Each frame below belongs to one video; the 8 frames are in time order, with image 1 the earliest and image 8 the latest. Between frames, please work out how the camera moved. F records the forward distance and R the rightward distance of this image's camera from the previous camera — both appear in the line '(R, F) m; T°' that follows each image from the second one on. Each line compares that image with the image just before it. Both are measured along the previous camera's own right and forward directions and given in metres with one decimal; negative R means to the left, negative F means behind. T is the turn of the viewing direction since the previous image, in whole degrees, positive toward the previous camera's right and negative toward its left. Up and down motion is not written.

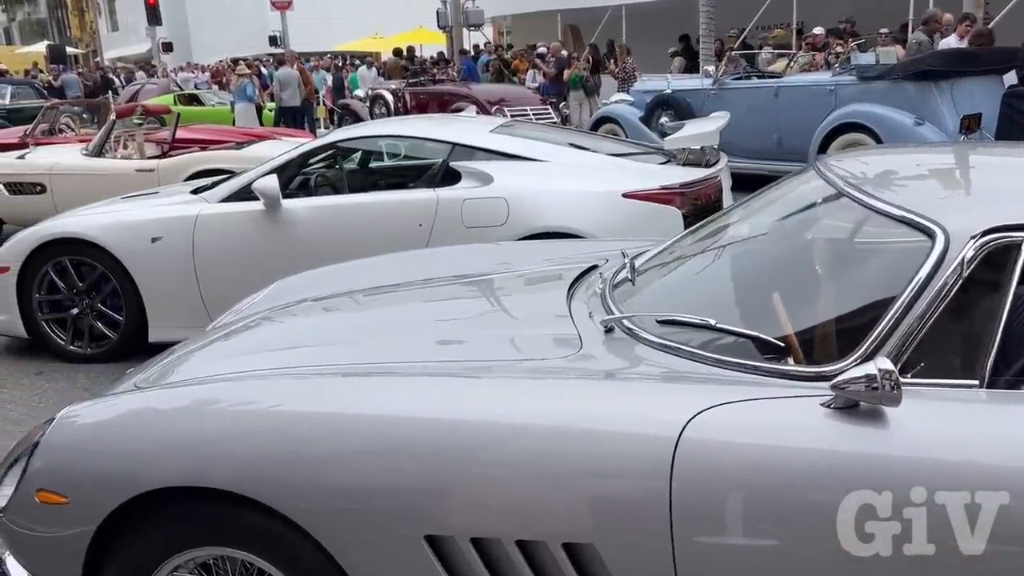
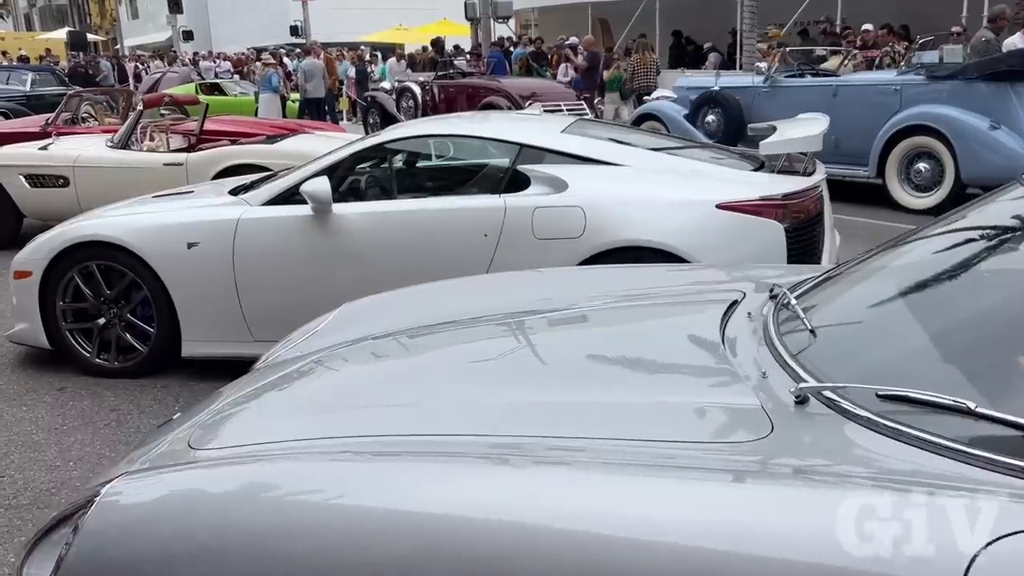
(-0.3, +0.5) m; -1°
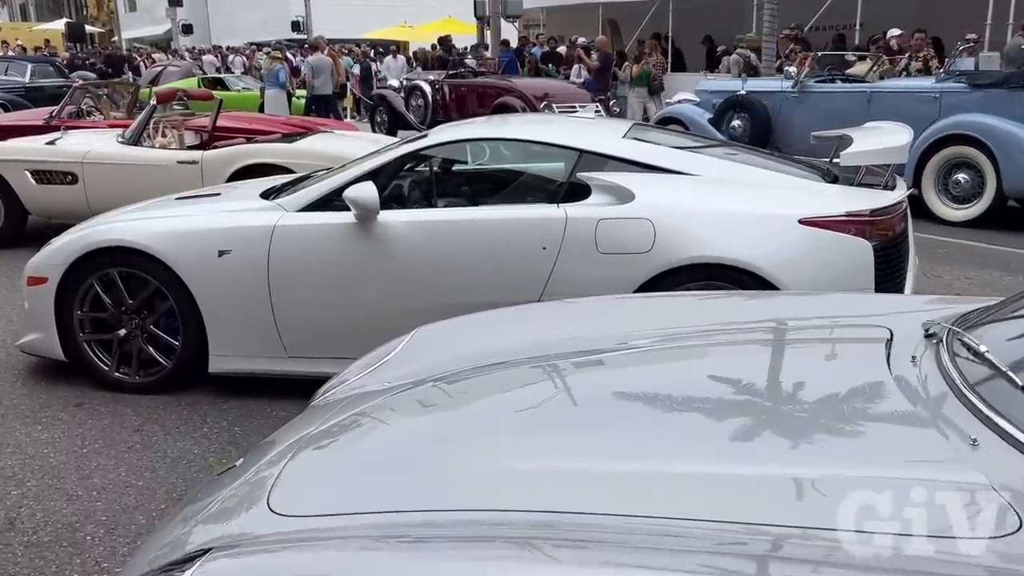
(-0.3, +0.4) m; 0°
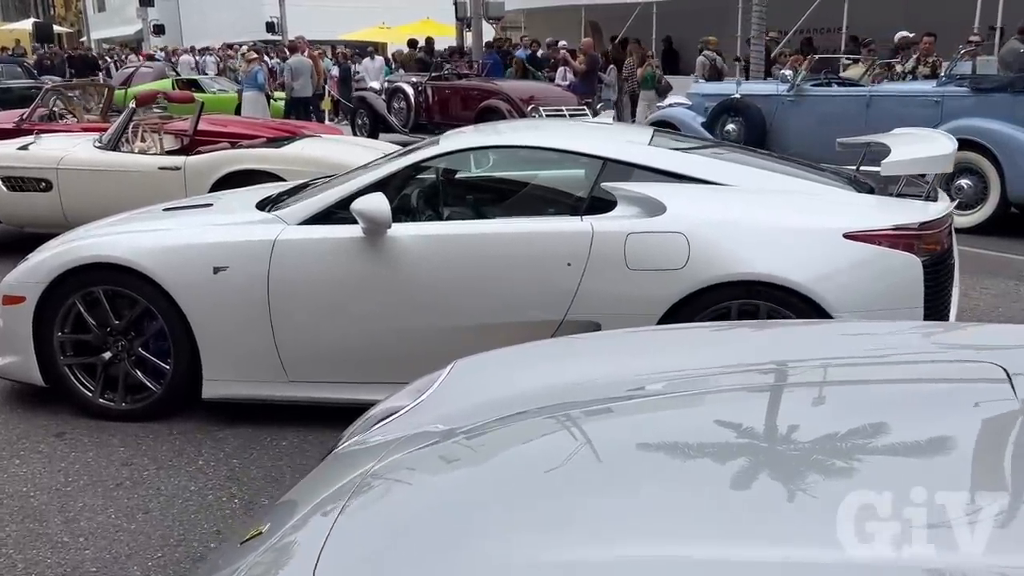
(-0.2, +0.3) m; +2°
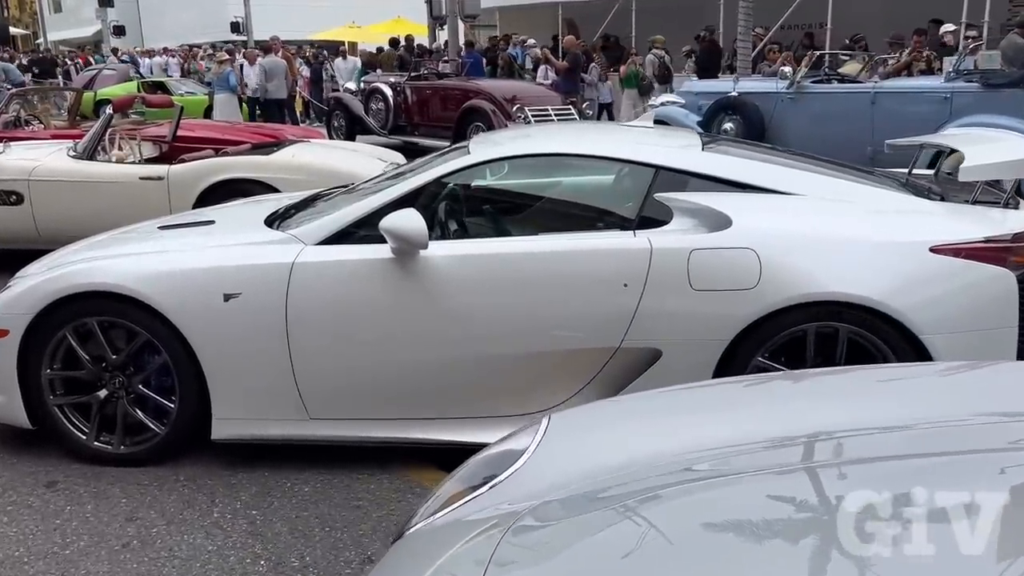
(-0.3, +0.4) m; +2°
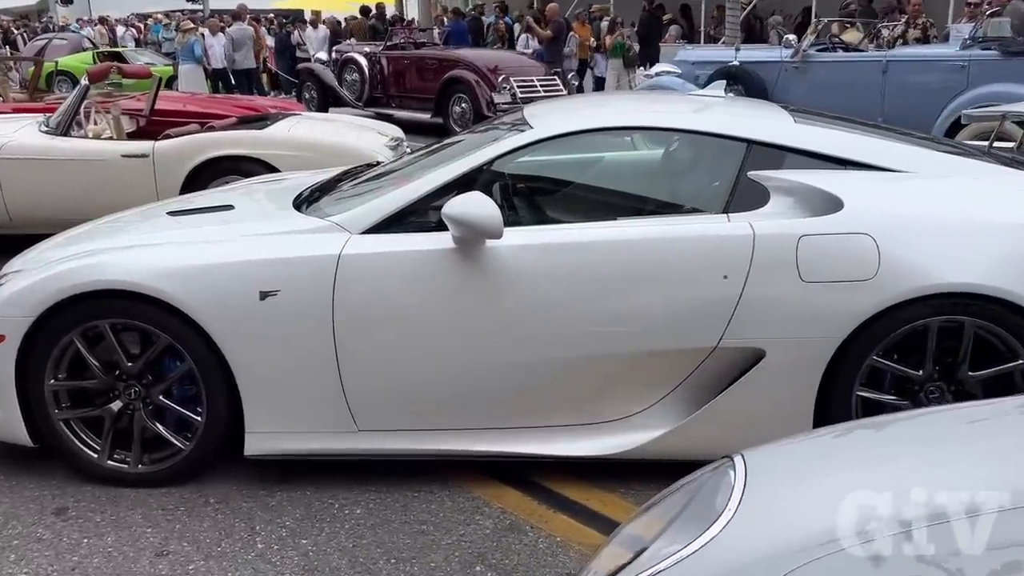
(-0.4, +0.5) m; +3°
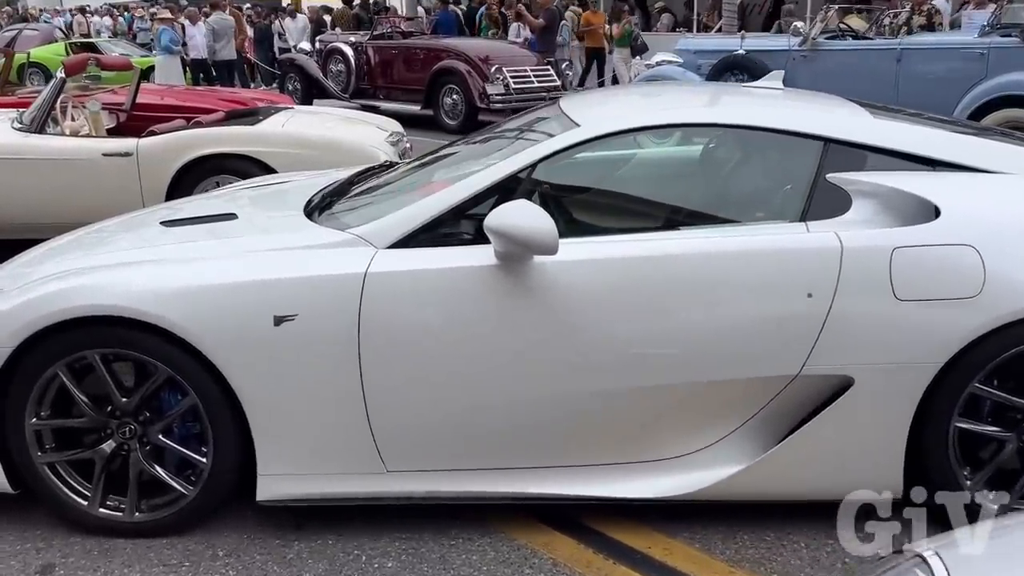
(-0.2, +0.4) m; +1°
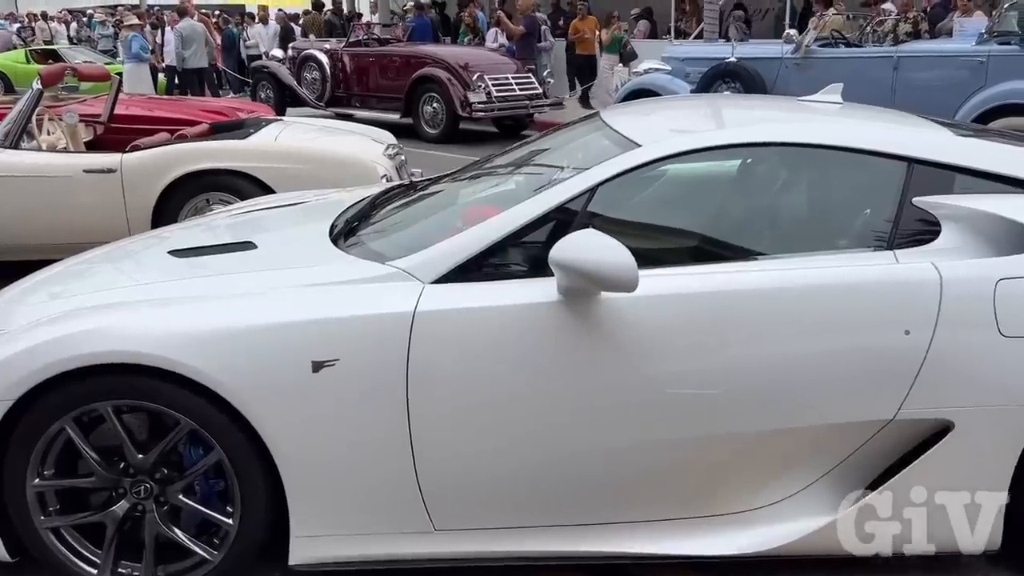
(-0.3, +0.3) m; +2°
